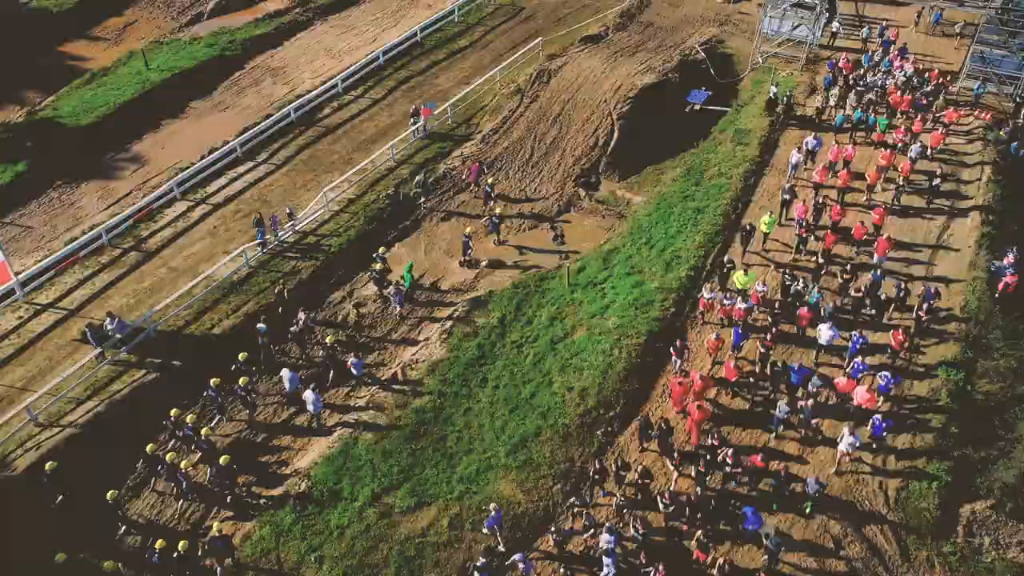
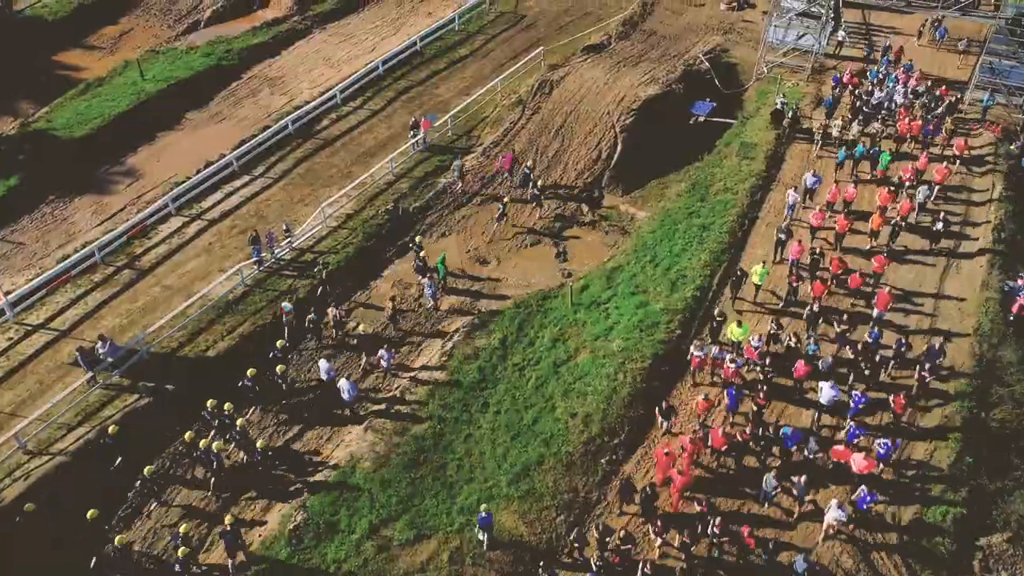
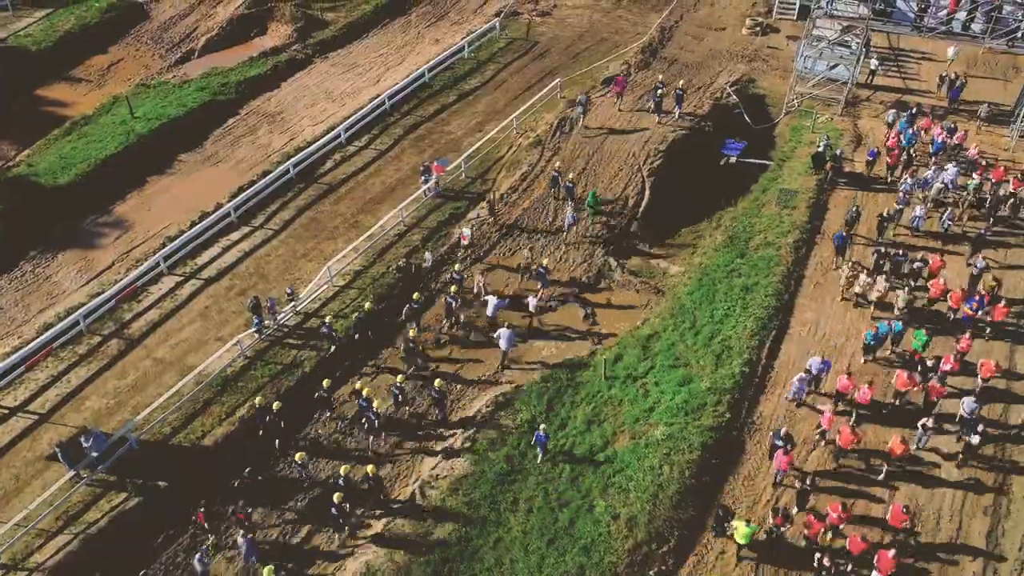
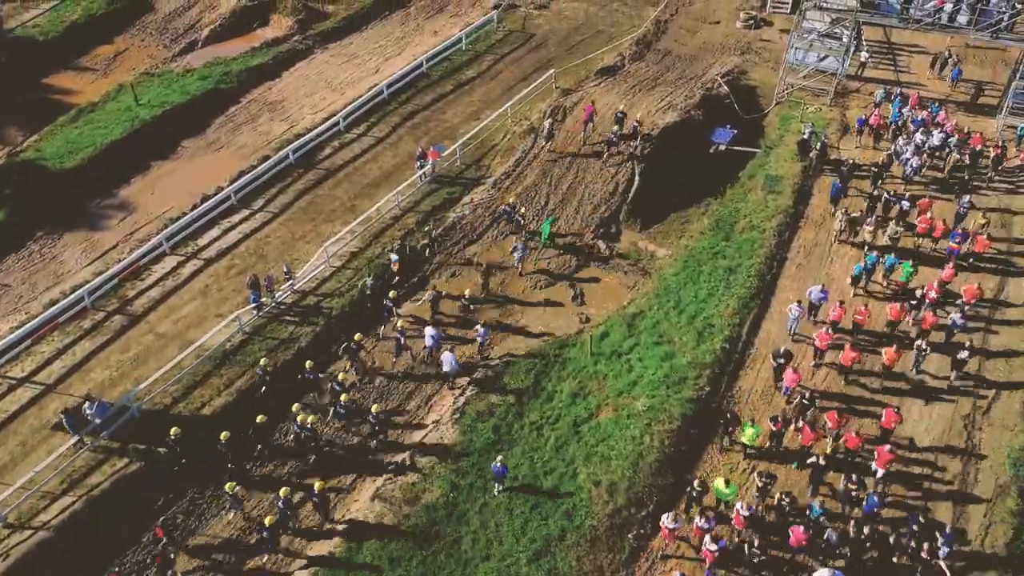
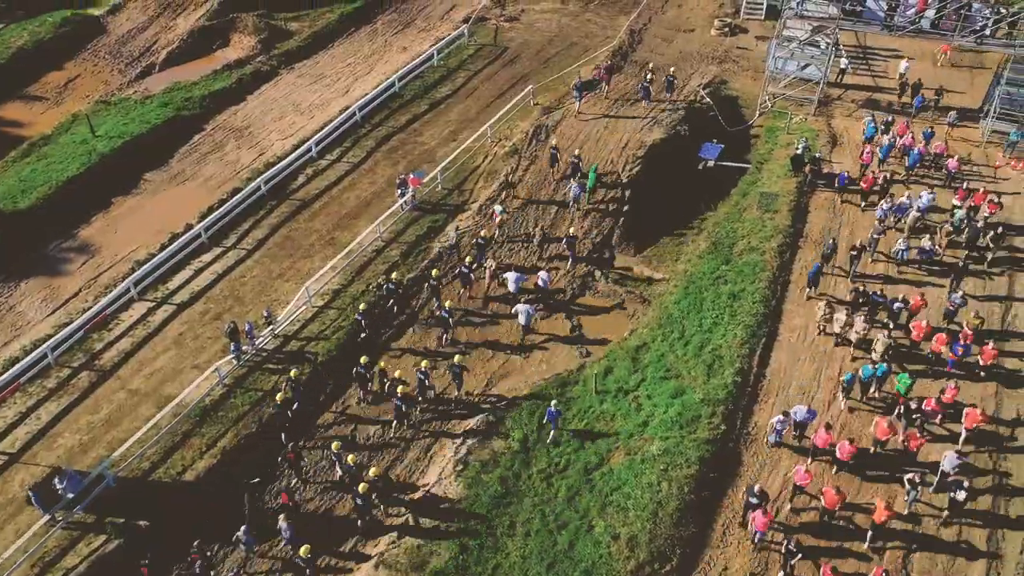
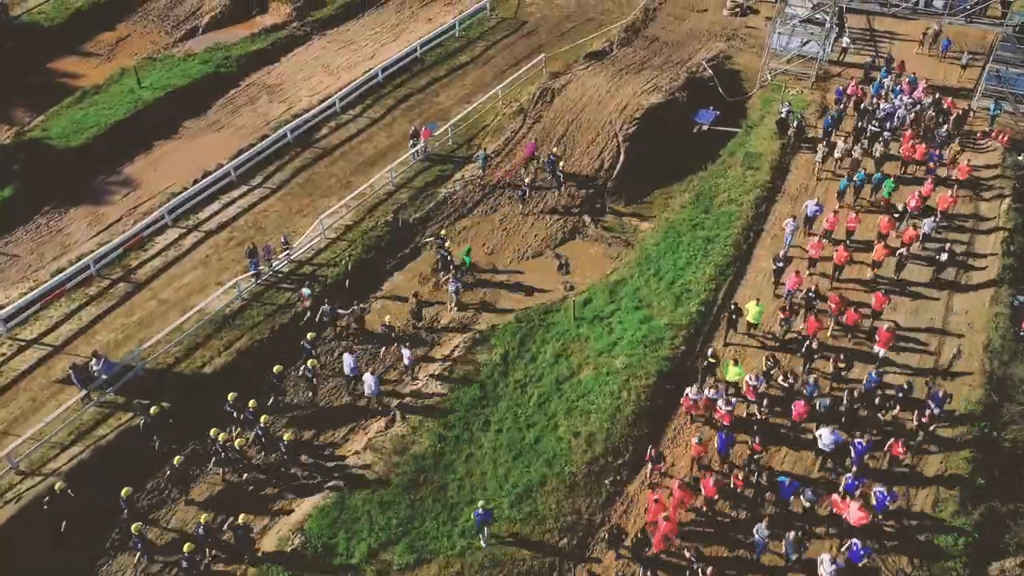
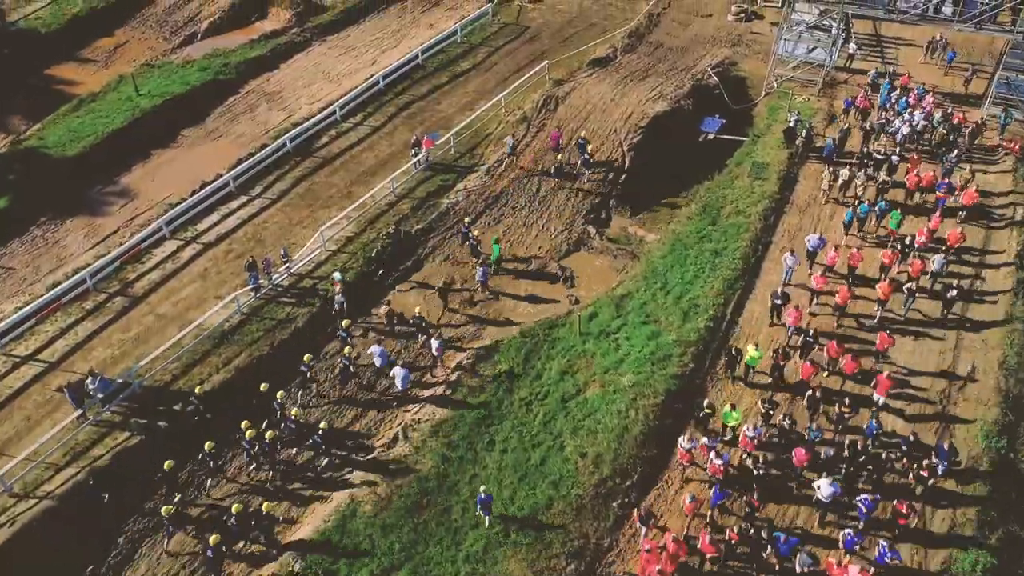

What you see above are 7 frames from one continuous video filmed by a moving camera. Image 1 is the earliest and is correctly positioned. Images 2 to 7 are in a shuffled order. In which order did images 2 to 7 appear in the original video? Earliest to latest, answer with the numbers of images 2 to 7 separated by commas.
2, 6, 7, 4, 3, 5
